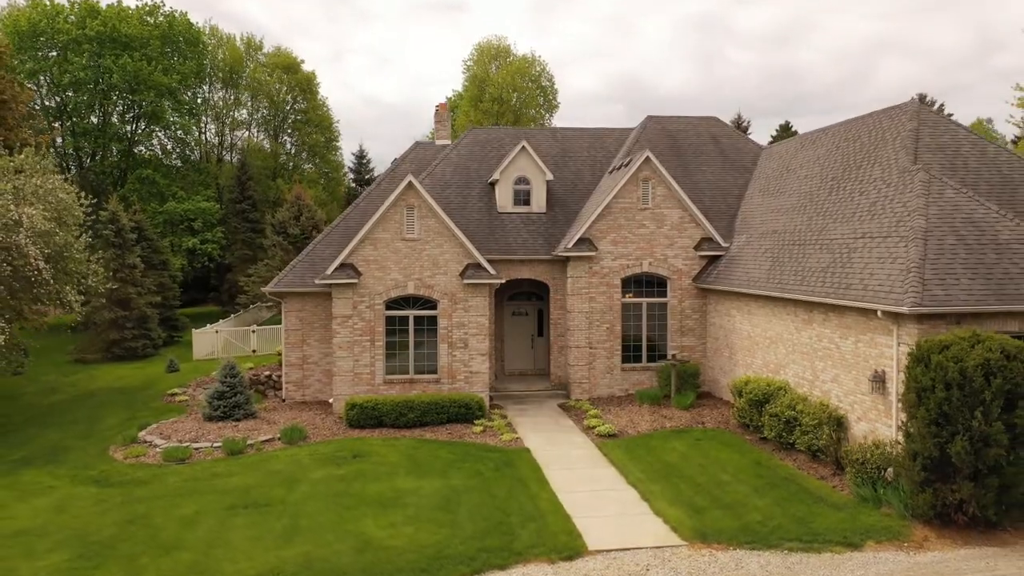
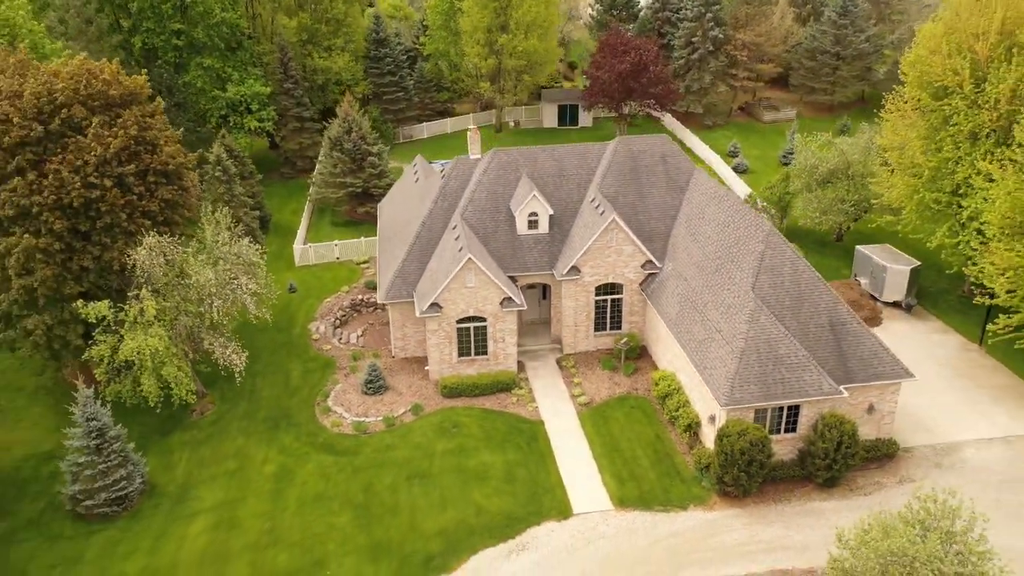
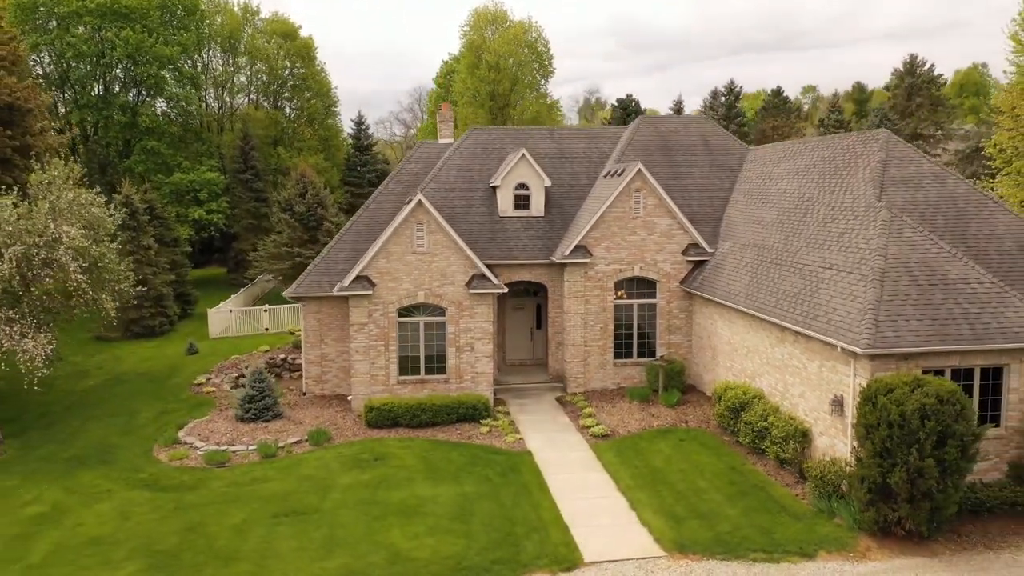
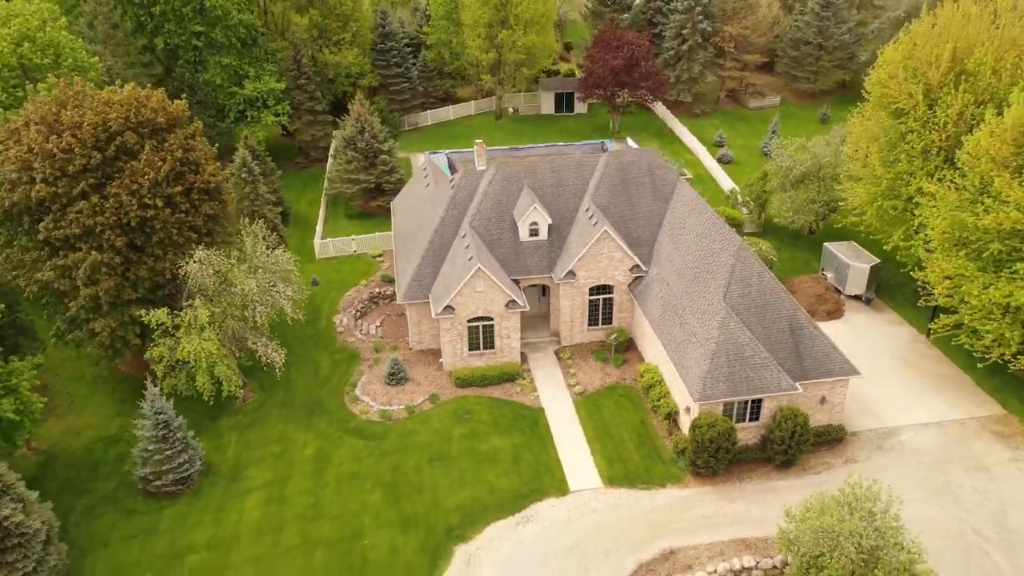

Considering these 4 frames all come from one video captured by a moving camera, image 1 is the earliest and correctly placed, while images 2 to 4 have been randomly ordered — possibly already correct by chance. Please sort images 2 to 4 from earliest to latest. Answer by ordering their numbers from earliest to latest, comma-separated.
3, 2, 4
